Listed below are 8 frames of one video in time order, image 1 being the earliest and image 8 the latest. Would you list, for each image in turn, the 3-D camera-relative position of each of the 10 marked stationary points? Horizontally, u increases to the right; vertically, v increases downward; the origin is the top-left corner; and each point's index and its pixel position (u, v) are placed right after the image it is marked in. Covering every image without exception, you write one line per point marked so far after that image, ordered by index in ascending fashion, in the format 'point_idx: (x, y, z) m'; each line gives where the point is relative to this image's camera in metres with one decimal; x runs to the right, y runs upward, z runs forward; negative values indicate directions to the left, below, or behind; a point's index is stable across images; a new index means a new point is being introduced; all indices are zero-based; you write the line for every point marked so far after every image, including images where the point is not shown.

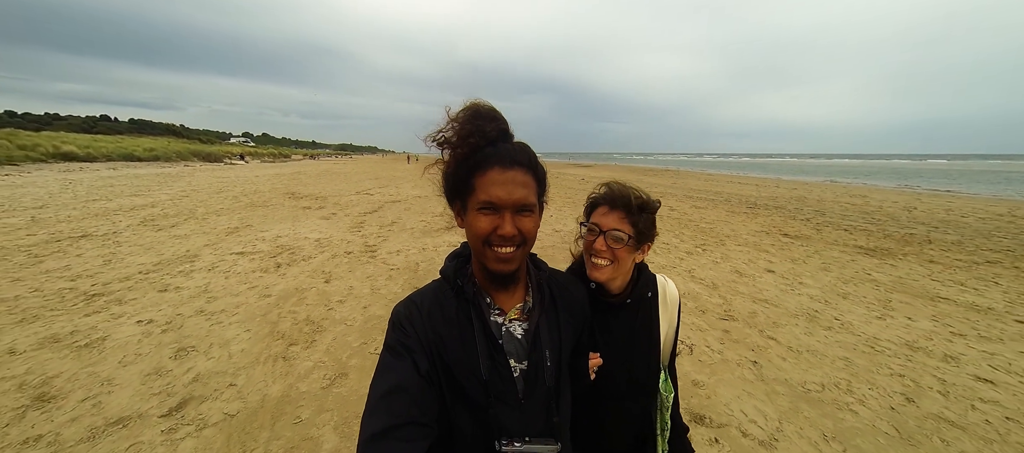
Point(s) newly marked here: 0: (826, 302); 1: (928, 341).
0: (+6.0, -1.5, +5.7) m
1: (+6.4, -1.8, +4.6) m
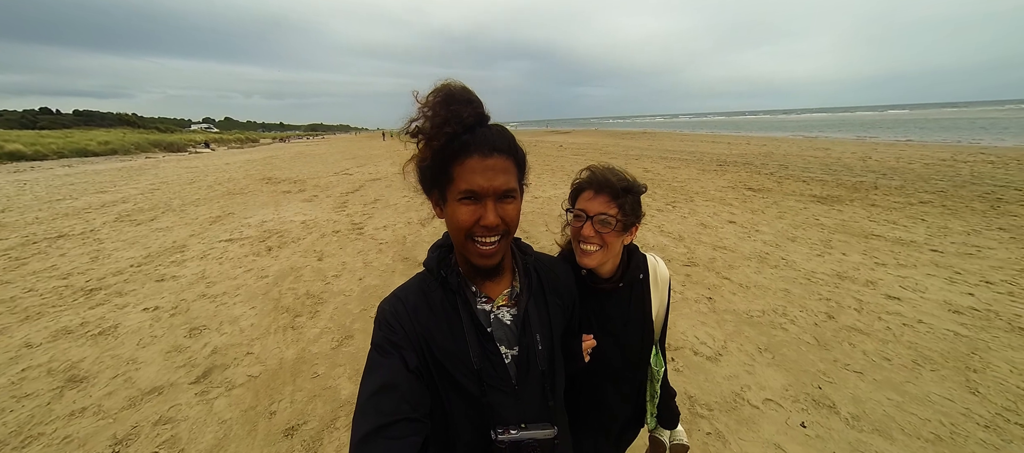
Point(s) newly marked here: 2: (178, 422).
0: (+5.7, -0.4, +6.4) m
1: (+6.2, -0.8, +5.4) m
2: (-3.5, -2.0, +3.1) m
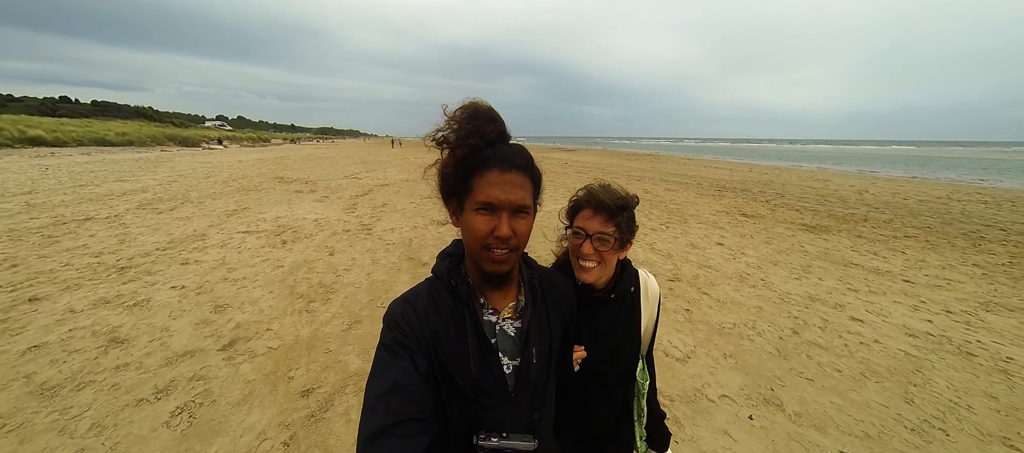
0: (+5.7, -0.9, +6.9) m
1: (+6.1, -1.3, +5.8) m
2: (-3.6, -1.8, +3.6) m
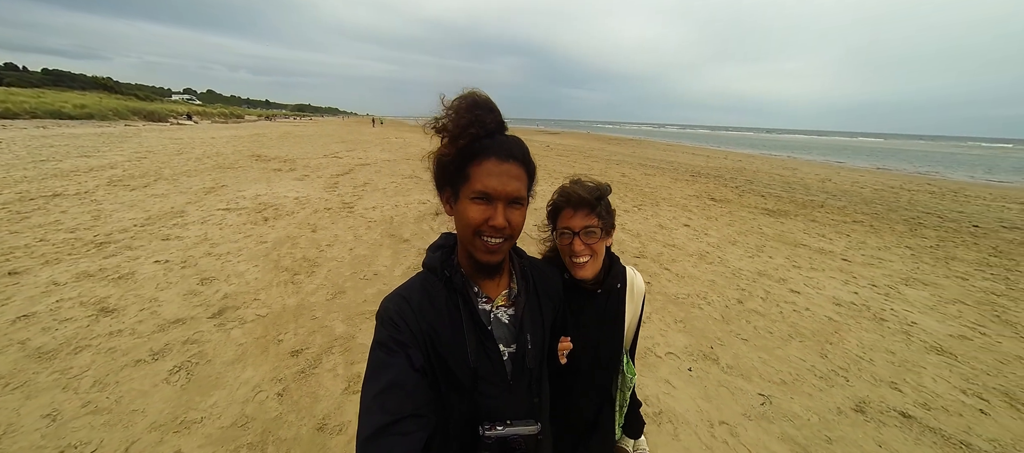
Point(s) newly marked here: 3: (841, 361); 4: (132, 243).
0: (+5.2, -0.5, +7.5) m
1: (+5.7, -1.0, +6.5) m
2: (-4.0, -1.5, +3.8) m
3: (+4.5, -1.8, +4.0) m
4: (-8.4, -0.4, +6.6) m
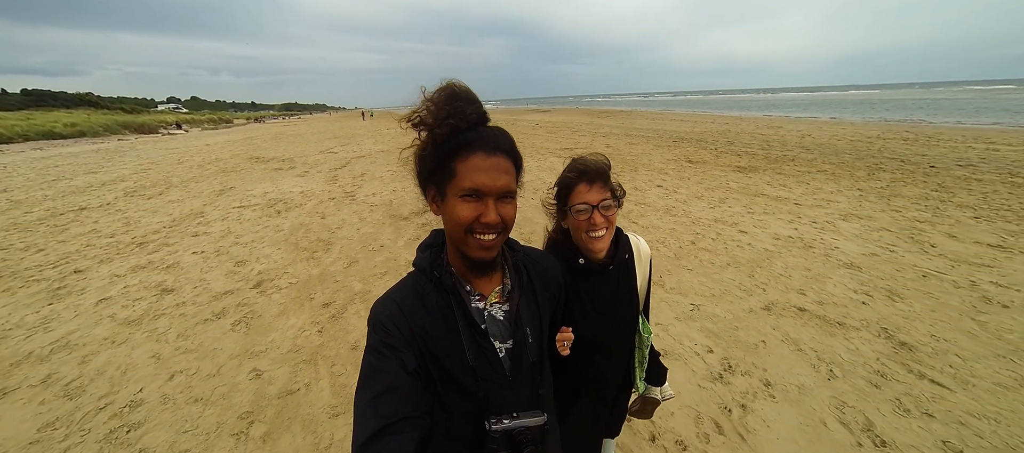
0: (+4.8, +0.7, +8.4) m
1: (+5.4, +0.2, +7.3) m
2: (-4.2, -1.3, +4.8) m
3: (+4.2, -0.9, +5.0) m
4: (-8.7, -0.4, +7.5) m
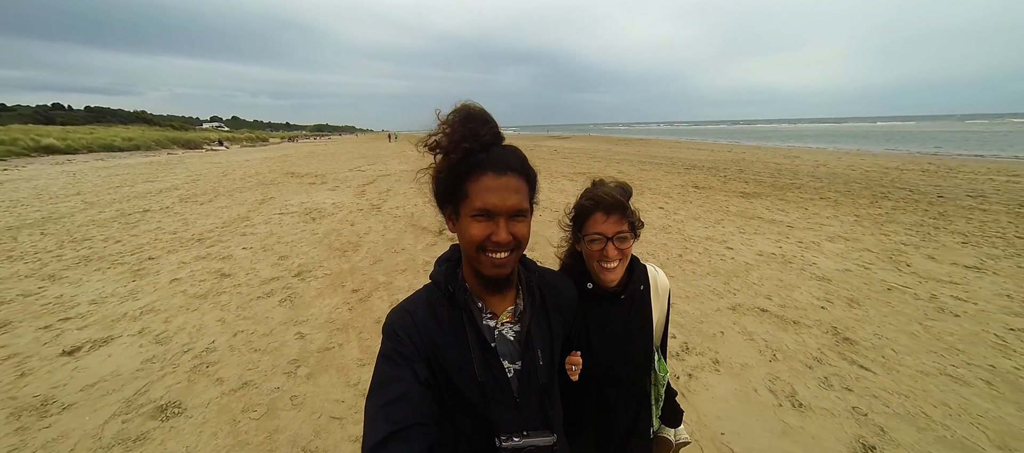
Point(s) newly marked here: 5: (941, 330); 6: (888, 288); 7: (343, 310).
0: (+5.0, +0.2, +9.0) m
1: (+5.5, -0.2, +7.9) m
2: (-4.2, -1.2, +5.8) m
3: (+4.2, -1.1, +5.6) m
4: (-8.6, -0.3, +8.8) m
5: (+6.2, -1.5, +4.3) m
6: (+6.7, -1.1, +5.3) m
7: (-2.8, -1.4, +5.0) m
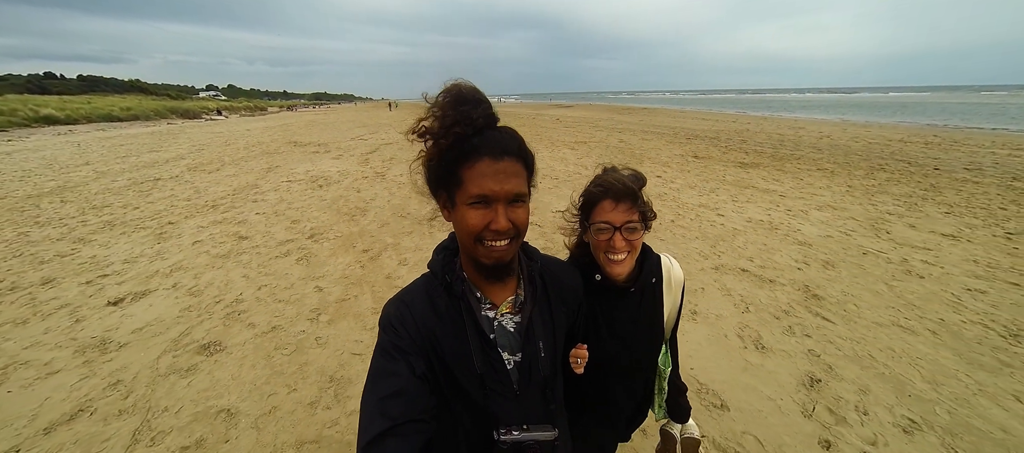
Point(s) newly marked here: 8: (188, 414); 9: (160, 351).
0: (+5.1, +1.1, +9.2) m
1: (+5.5, +0.6, +8.2) m
2: (-4.2, -0.5, +6.2) m
3: (+4.2, -0.4, +5.9) m
4: (-8.6, +0.7, +9.1) m
5: (+6.1, -1.0, +4.6) m
6: (+6.7, -0.5, +5.7) m
7: (-2.9, -0.8, +5.4) m
8: (-3.2, -1.9, +3.0) m
9: (-4.5, -1.6, +3.8) m
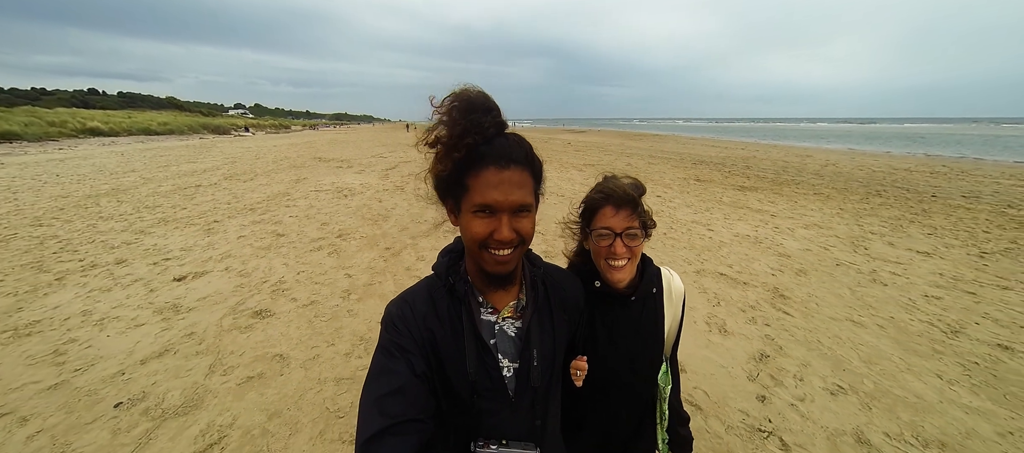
0: (+5.3, +0.6, +9.9) m
1: (+5.7, +0.2, +8.8) m
2: (-4.1, -0.4, +7.0) m
3: (+4.3, -0.7, +6.5) m
4: (-8.3, +0.6, +10.2) m
5: (+6.1, -1.2, +5.2) m
6: (+6.8, -0.8, +6.2) m
7: (-2.8, -0.7, +6.2) m
8: (-3.3, -1.6, +3.7) m
9: (-4.5, -1.3, +4.6) m
